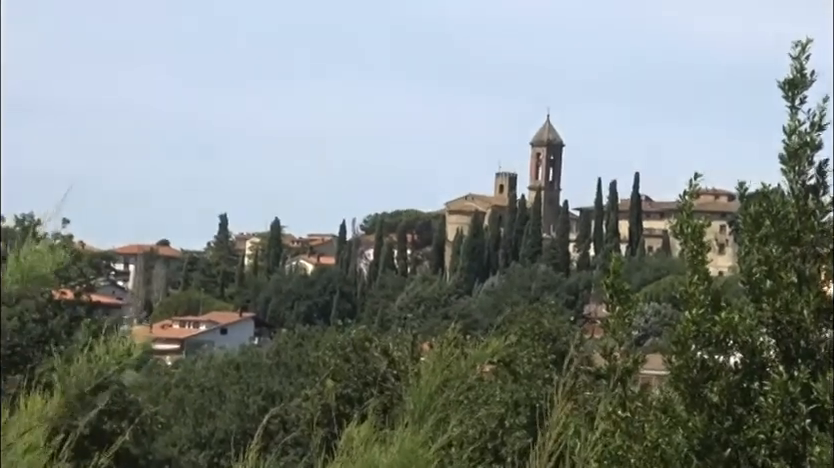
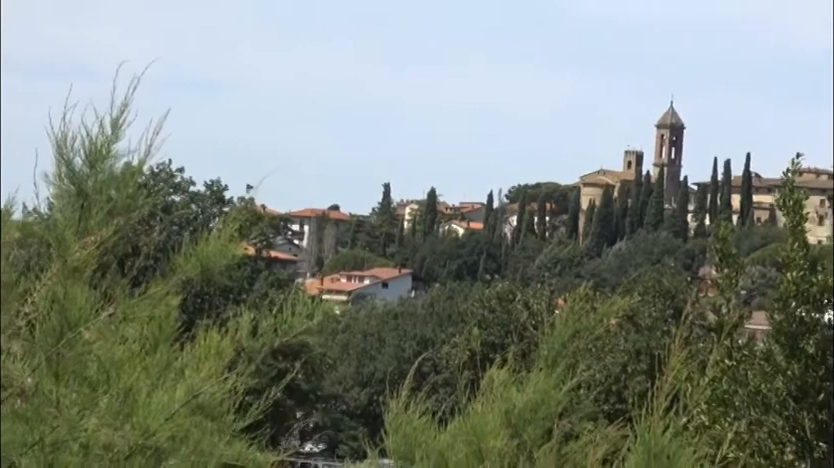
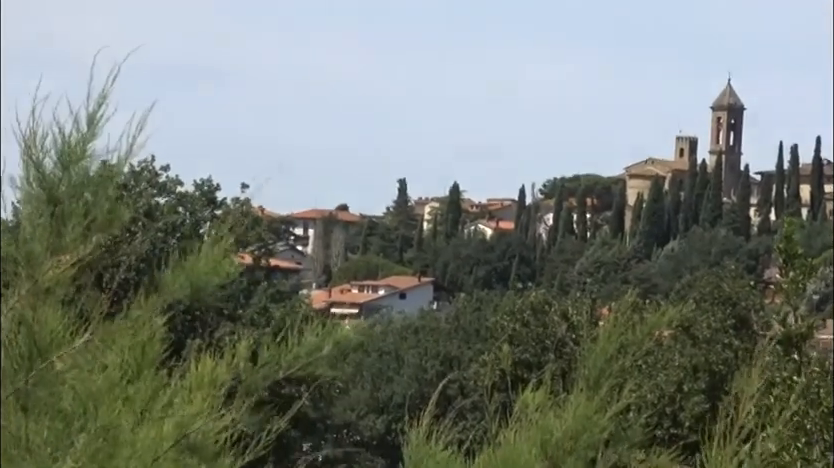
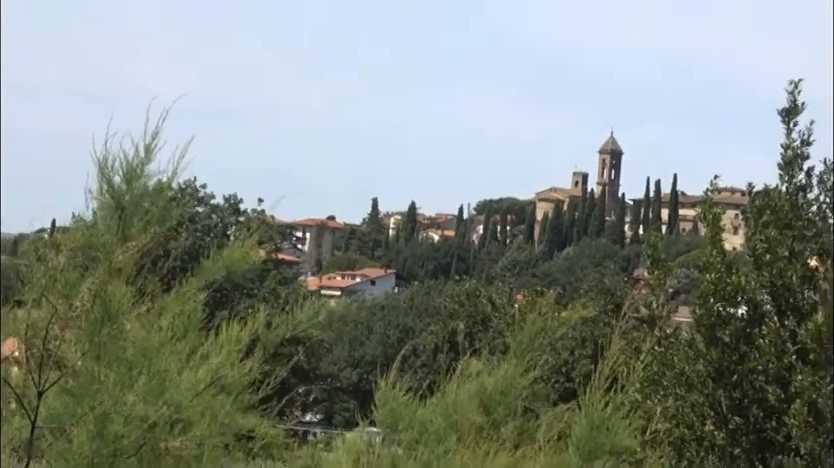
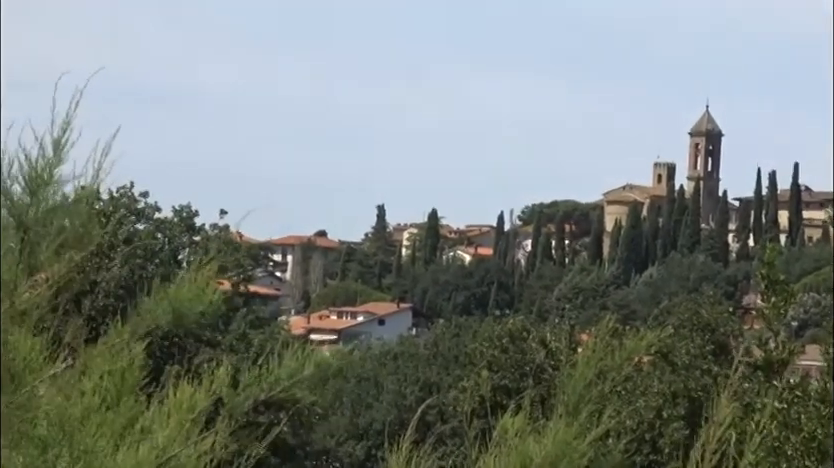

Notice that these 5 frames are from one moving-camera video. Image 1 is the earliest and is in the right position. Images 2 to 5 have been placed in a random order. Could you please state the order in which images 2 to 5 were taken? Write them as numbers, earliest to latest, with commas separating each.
5, 3, 2, 4
